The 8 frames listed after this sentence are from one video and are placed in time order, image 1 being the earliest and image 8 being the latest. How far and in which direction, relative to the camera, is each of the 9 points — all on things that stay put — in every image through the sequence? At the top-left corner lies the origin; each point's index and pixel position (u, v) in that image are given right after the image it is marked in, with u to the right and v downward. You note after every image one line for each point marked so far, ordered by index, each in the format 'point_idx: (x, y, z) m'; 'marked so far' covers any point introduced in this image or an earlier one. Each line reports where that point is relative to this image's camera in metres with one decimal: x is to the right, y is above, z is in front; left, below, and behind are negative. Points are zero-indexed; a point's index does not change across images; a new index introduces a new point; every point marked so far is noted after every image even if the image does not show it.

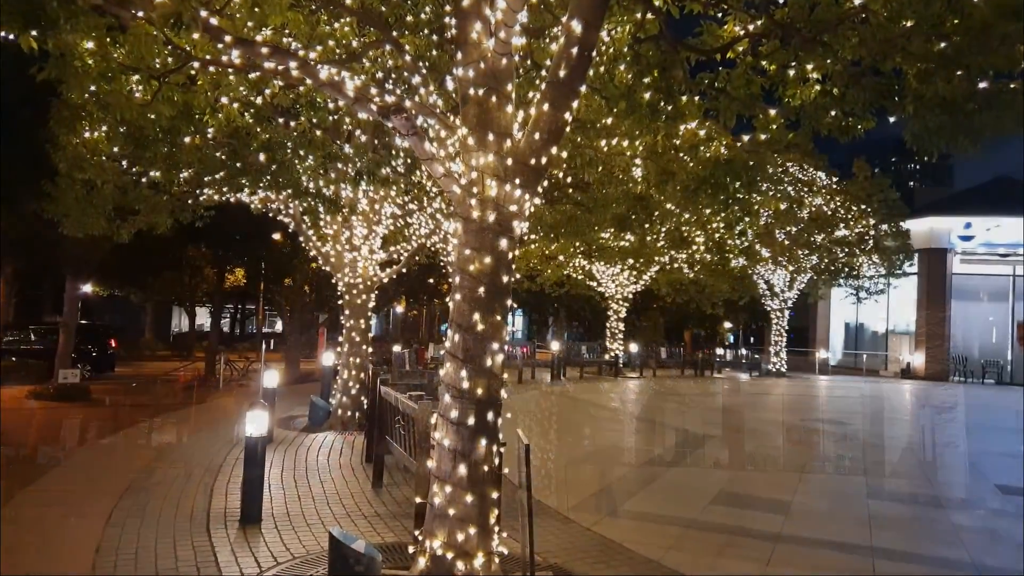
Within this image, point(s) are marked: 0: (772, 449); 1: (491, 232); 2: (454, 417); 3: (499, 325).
0: (+4.5, -2.8, +13.4) m
1: (-0.2, +0.4, +5.9) m
2: (-0.5, -1.0, +5.8) m
3: (-0.1, -0.3, +5.9) m
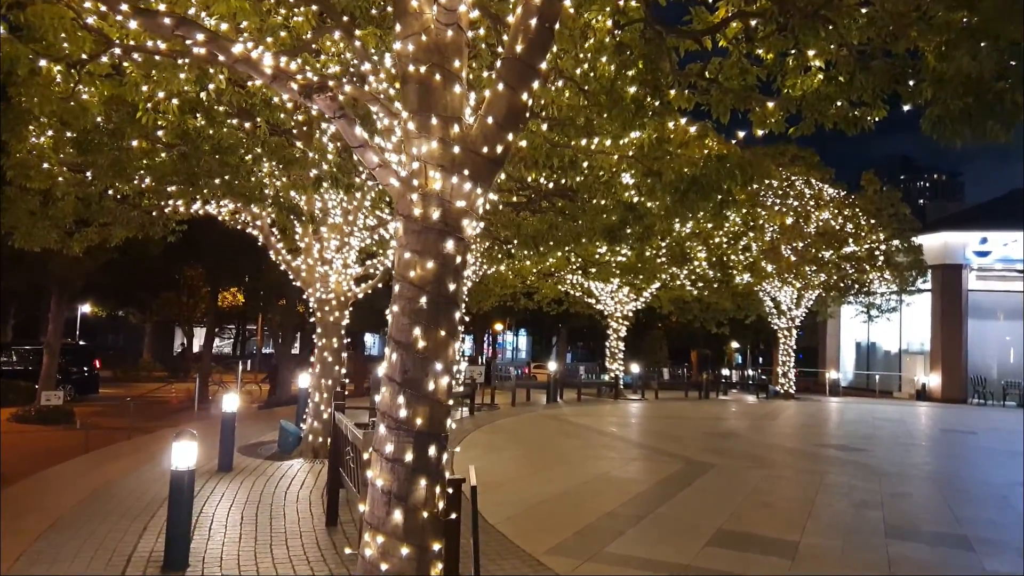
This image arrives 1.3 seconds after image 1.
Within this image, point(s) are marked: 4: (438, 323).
0: (+4.2, -3.0, +12.4) m
1: (-0.5, +0.4, +5.0) m
2: (-0.8, -1.0, +4.9) m
3: (-0.4, -0.3, +4.9) m
4: (-0.5, -0.2, +4.9) m
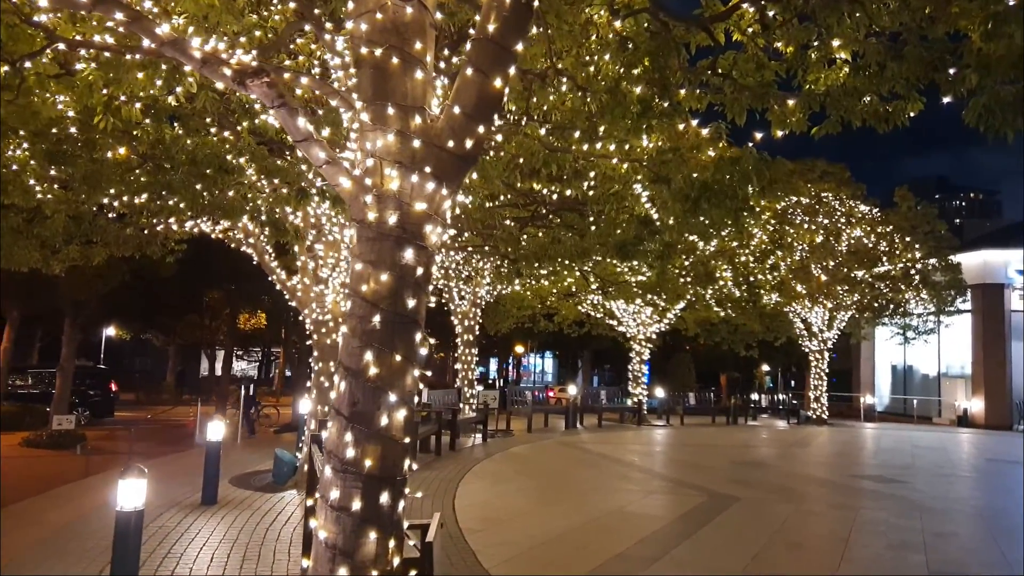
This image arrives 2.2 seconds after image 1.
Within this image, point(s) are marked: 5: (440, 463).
0: (+4.4, -3.3, +11.4) m
1: (-0.7, +0.3, +4.3) m
2: (-1.0, -1.1, +4.1) m
3: (-0.6, -0.4, +4.2) m
4: (-0.6, -0.3, +4.2) m
5: (-1.3, -3.2, +14.0) m
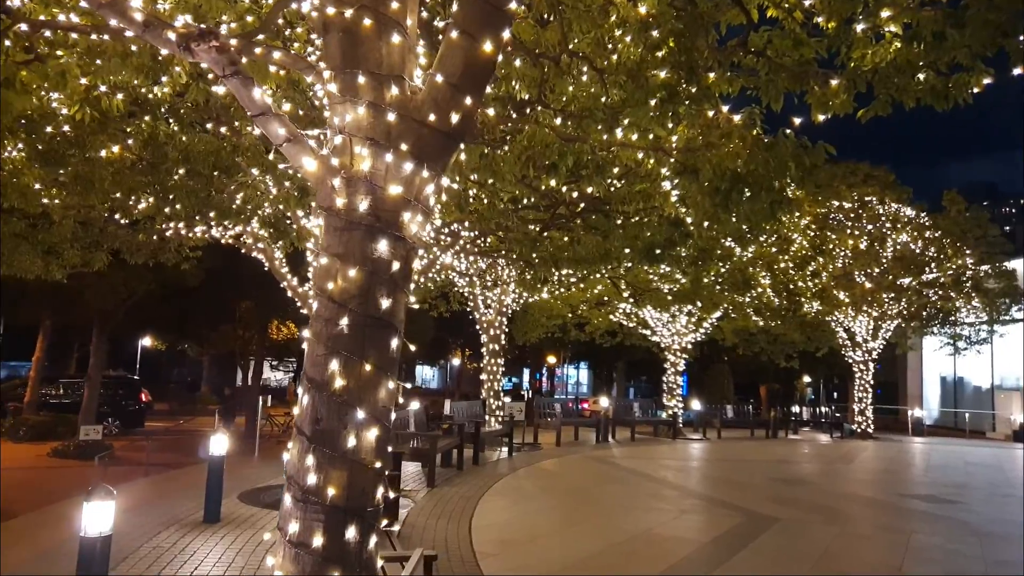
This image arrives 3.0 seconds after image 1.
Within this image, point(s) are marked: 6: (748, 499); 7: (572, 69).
0: (+4.6, -3.4, +10.5) m
1: (-0.7, +0.3, +3.6) m
2: (-1.0, -1.1, +3.5) m
3: (-0.6, -0.4, +3.6) m
4: (-0.7, -0.3, +3.6) m
5: (-0.9, -3.3, +13.4) m
6: (+4.1, -3.6, +13.3) m
7: (+0.6, +2.1, +7.3) m
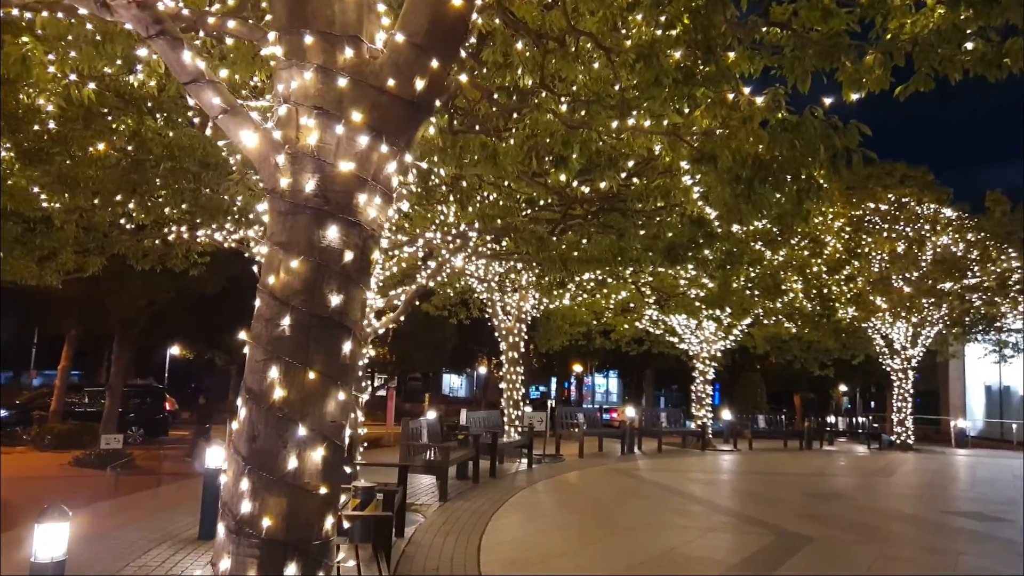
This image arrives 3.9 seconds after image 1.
0: (+4.8, -3.4, +9.7) m
1: (-0.8, +0.3, +3.1) m
2: (-1.1, -1.1, +3.0) m
3: (-0.8, -0.4, +3.1) m
4: (-0.8, -0.3, +3.0) m
5: (-0.6, -3.4, +12.8) m
6: (+4.3, -3.7, +12.6) m
7: (+0.6, +2.1, +6.8) m
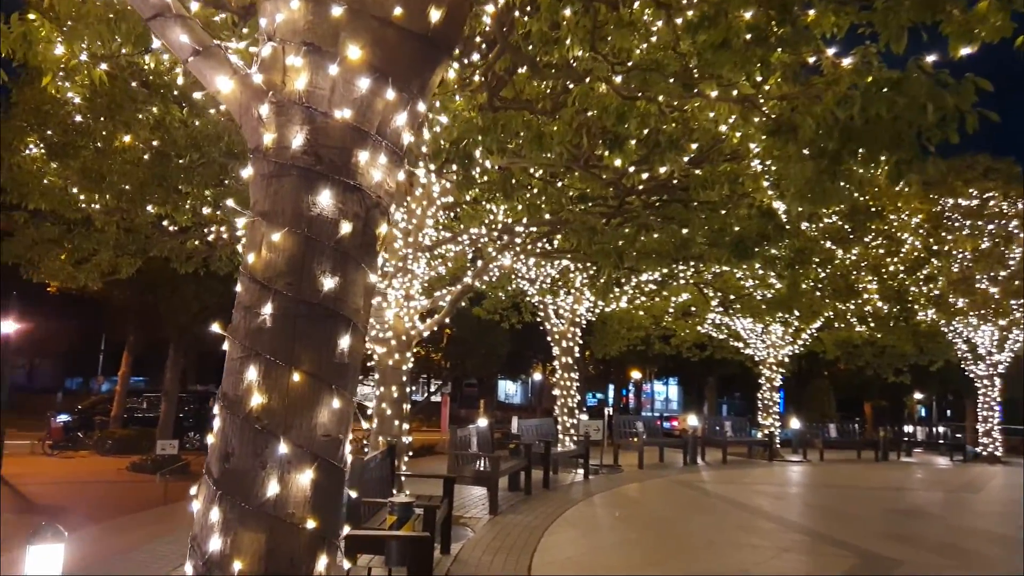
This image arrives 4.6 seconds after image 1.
0: (+5.4, -3.4, +8.6) m
1: (-0.7, +0.4, +2.5) m
2: (-1.0, -1.0, +2.4) m
3: (-0.6, -0.3, +2.4) m
4: (-0.7, -0.2, +2.4) m
5: (+0.3, -3.4, +12.1) m
6: (+5.2, -3.7, +11.5) m
7: (+1.0, +2.1, +6.0) m
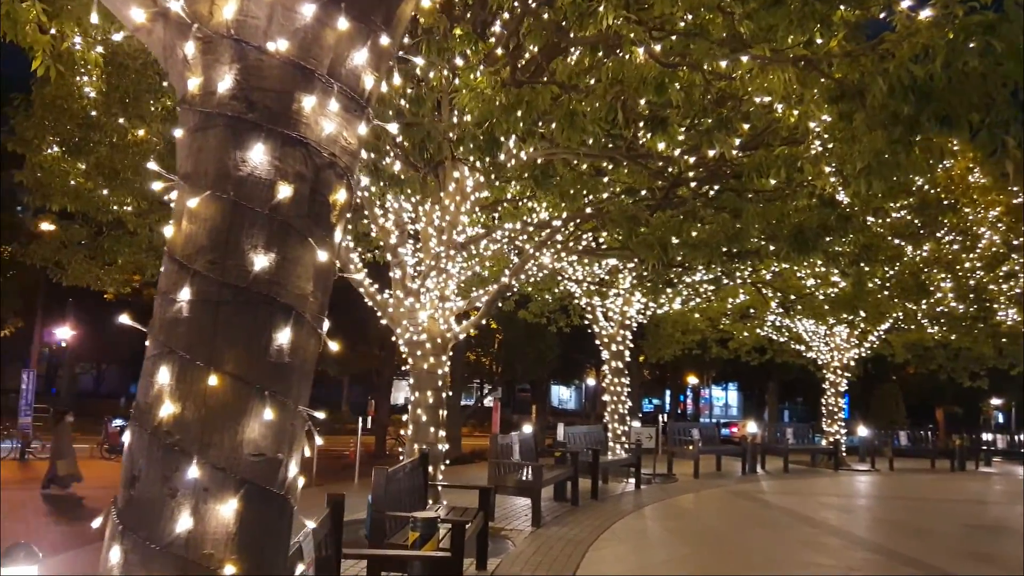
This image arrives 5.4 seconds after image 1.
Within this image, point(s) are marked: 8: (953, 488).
0: (+5.8, -3.3, +7.6) m
1: (-0.8, +0.4, +2.0) m
2: (-1.0, -1.0, +1.9) m
3: (-0.7, -0.3, +1.9) m
4: (-0.7, -0.2, +1.9) m
5: (+1.0, -3.4, +11.4) m
6: (+5.8, -3.6, +10.5) m
7: (+1.2, +2.2, +5.4) m
8: (+9.9, -4.5, +17.3) m
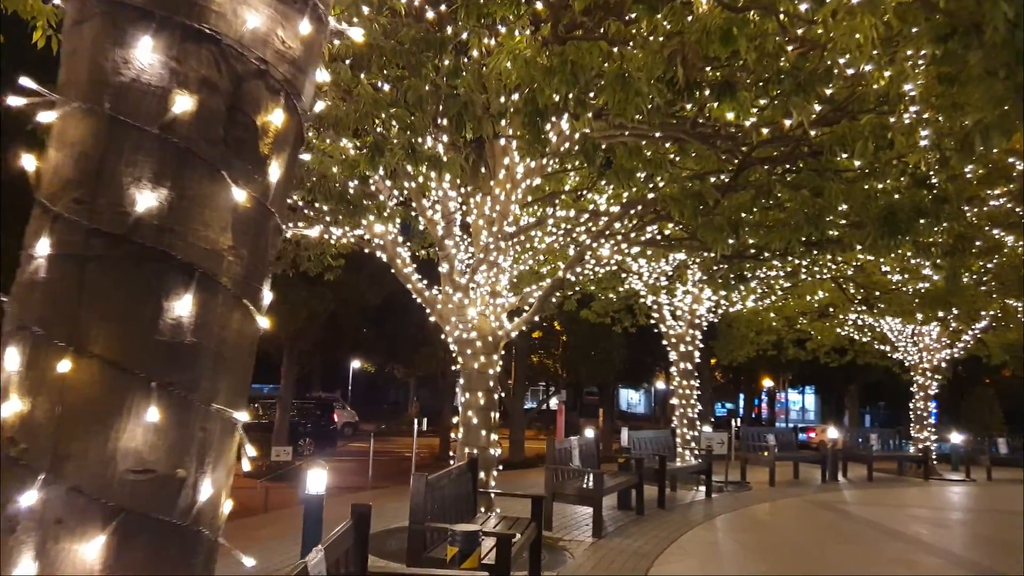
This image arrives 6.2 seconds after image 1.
0: (+6.3, -3.2, +6.4) m
1: (-0.8, +0.5, +1.4) m
2: (-1.1, -0.9, +1.3) m
3: (-0.7, -0.2, +1.3) m
4: (-0.8, -0.1, +1.3) m
5: (+1.8, -3.3, +10.7) m
6: (+6.5, -3.5, +9.3) m
7: (+1.4, +2.3, +4.7) m
8: (+11.2, -4.4, +15.7) m
